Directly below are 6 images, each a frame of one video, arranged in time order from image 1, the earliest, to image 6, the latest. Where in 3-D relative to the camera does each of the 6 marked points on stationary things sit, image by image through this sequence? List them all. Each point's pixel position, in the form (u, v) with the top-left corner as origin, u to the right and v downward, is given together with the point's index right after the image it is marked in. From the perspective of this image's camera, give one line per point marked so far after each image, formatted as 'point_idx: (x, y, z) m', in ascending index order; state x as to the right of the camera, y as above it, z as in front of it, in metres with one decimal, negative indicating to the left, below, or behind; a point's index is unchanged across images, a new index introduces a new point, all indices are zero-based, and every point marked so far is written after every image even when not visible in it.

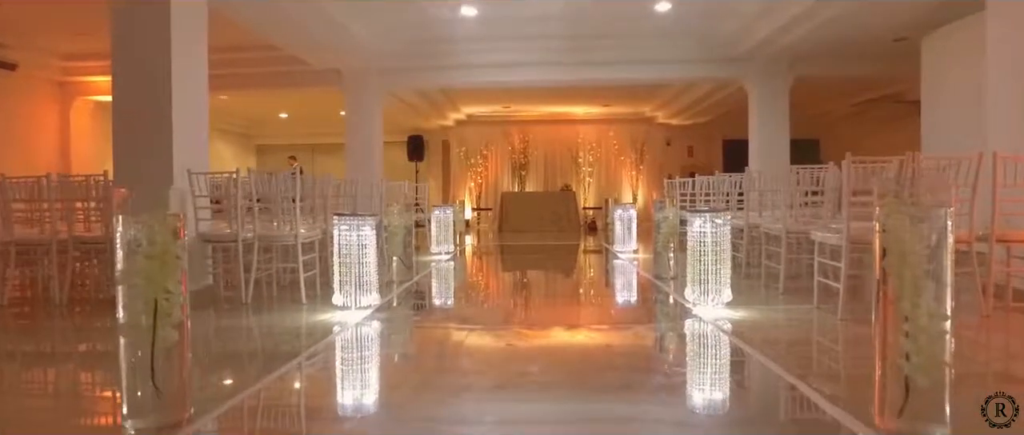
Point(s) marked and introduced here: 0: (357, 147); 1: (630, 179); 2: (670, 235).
0: (-2.8, +1.3, +10.5) m
1: (+3.4, +1.1, +16.9) m
2: (+1.7, -0.2, +6.1) m
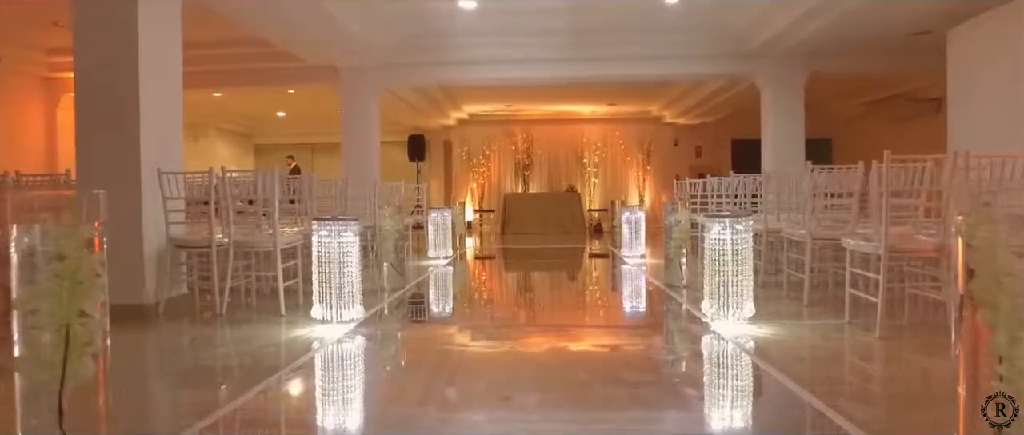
0: (-2.8, +1.2, +10.1) m
1: (+3.5, +1.1, +16.5) m
2: (+1.7, -0.2, +5.7) m
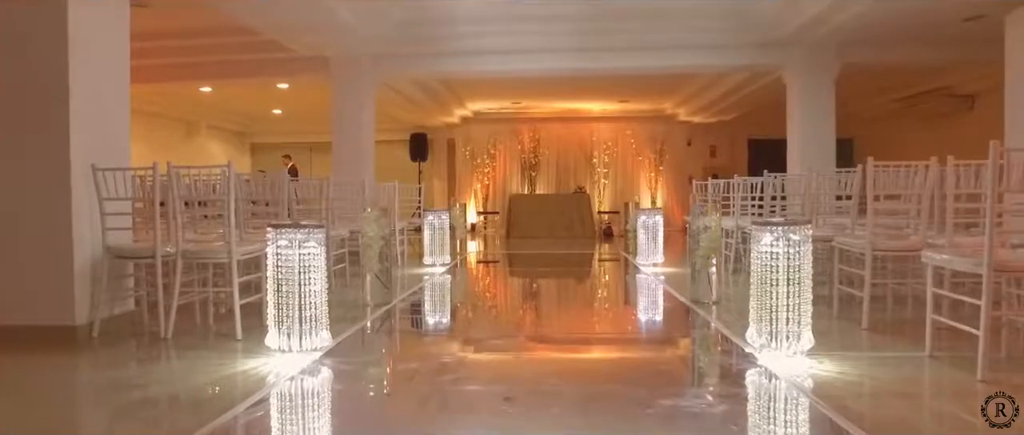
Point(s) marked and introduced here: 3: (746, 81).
0: (-2.7, +1.2, +9.5) m
1: (+3.7, +1.0, +15.7) m
2: (+1.7, -0.3, +4.9) m
3: (+4.2, +2.5, +10.5) m
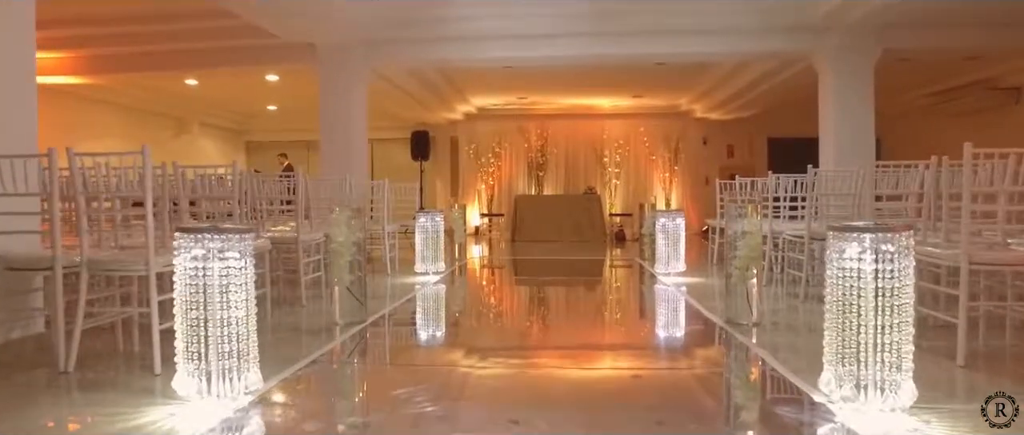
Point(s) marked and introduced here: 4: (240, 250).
0: (-2.7, +1.2, +8.7) m
1: (+3.8, +0.9, +14.8) m
2: (+1.7, -0.3, +4.1) m
3: (+4.3, +2.4, +9.6) m
4: (-1.1, -0.1, +2.4) m
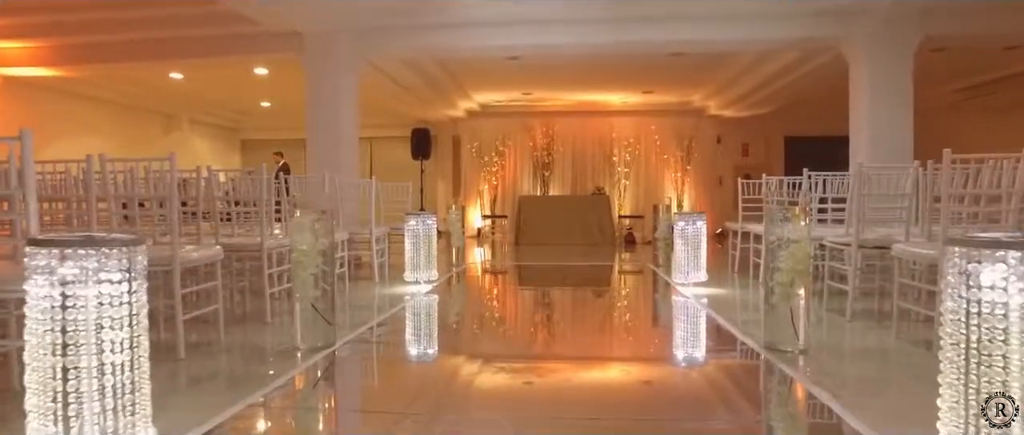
0: (-2.6, +1.1, +8.1) m
1: (+3.9, +0.9, +14.1) m
2: (+1.7, -0.3, +3.4) m
3: (+4.4, +2.4, +8.9) m
4: (-1.2, -0.1, +1.8) m
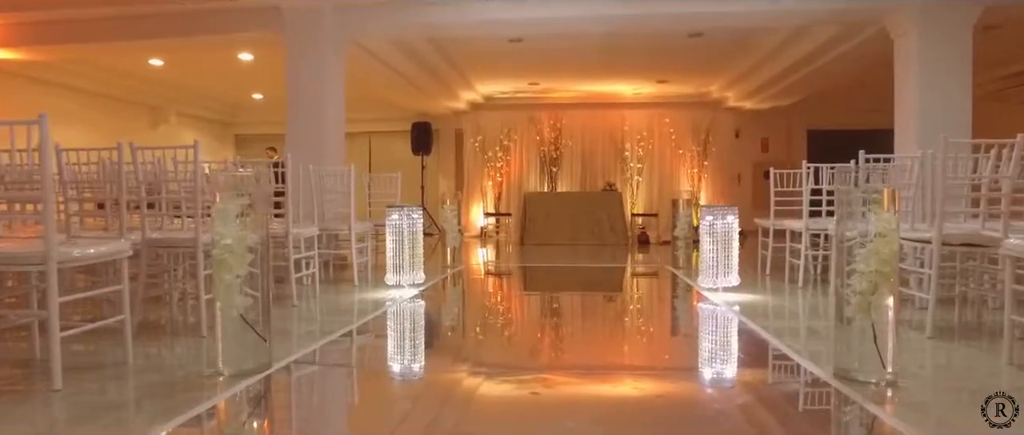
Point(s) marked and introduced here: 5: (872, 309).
0: (-2.6, +1.2, +7.3) m
1: (+4.1, +0.9, +13.3) m
2: (+1.6, -0.3, +2.6) m
3: (+4.4, +2.4, +8.1) m
4: (-1.2, -0.1, +1.0) m
5: (+1.6, -0.4, +2.7) m
